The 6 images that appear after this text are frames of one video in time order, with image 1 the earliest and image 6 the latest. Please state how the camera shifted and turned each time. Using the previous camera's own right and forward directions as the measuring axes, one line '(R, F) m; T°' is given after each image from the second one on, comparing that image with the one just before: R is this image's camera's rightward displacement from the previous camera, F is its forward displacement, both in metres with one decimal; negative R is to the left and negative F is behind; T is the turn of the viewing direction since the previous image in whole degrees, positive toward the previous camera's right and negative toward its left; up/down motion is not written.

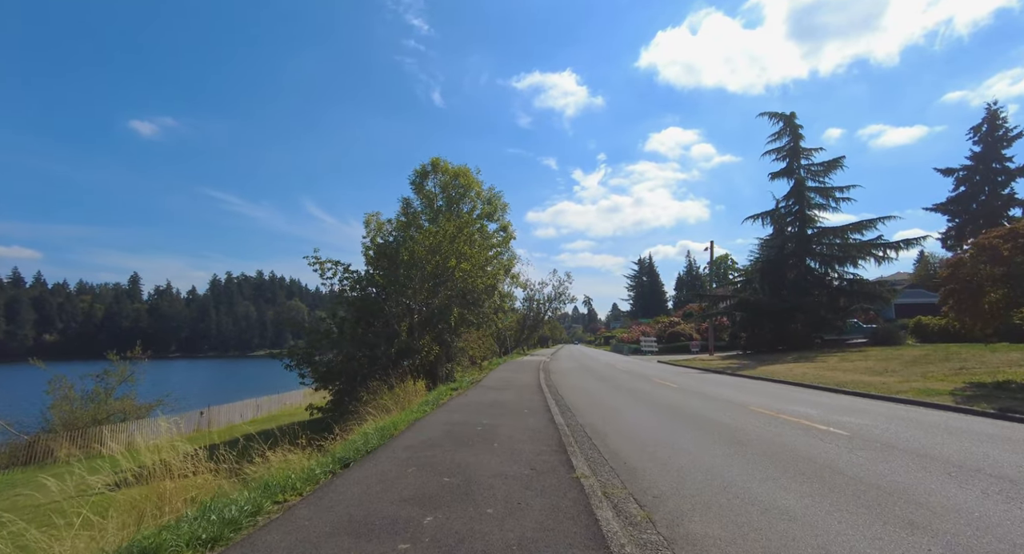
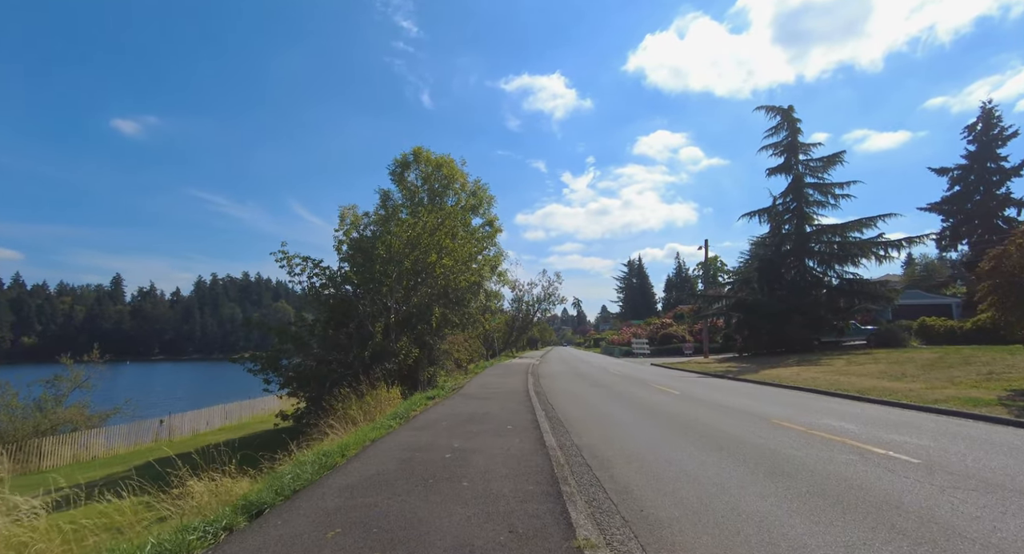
(+0.1, +1.7) m; +1°
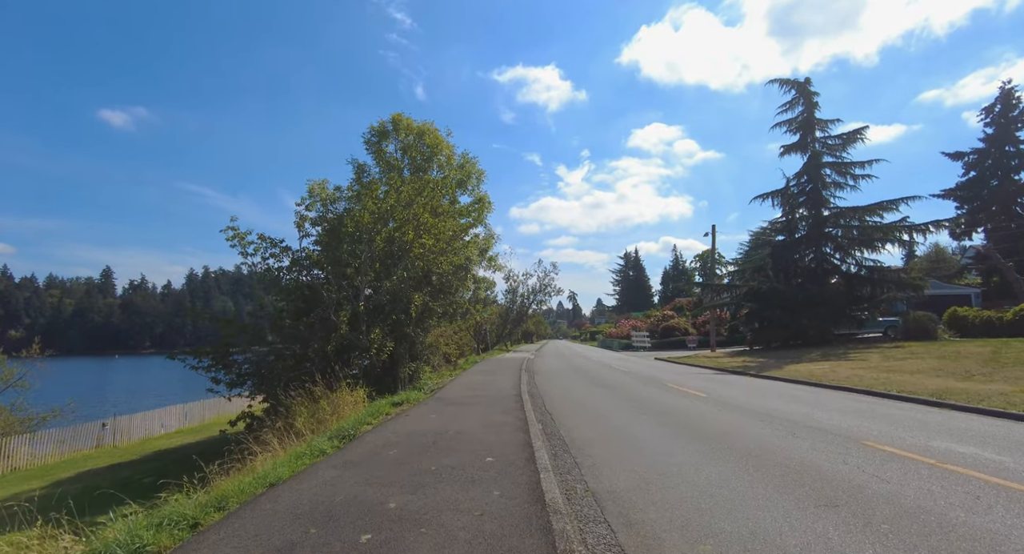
(+0.1, +2.8) m; +1°
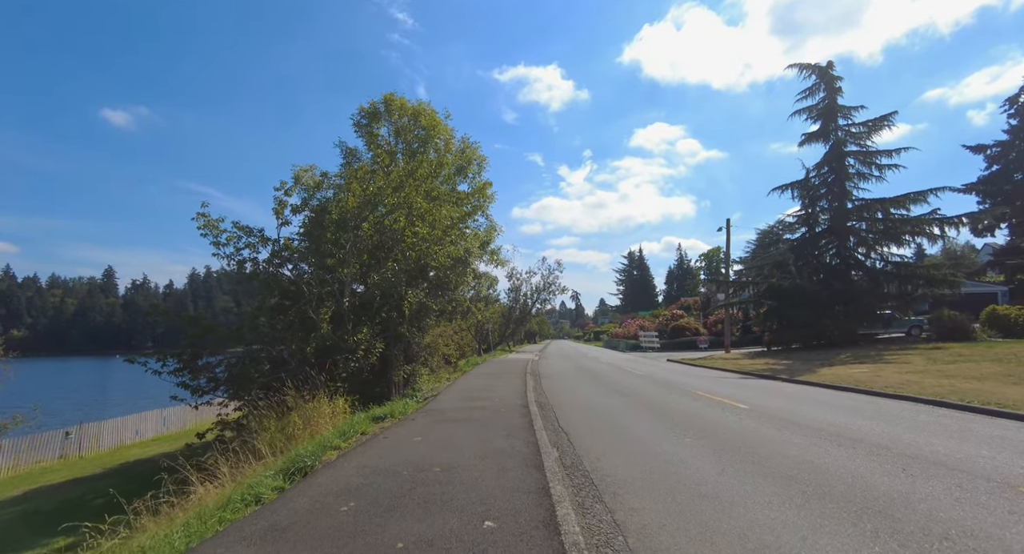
(-0.1, +1.9) m; 0°
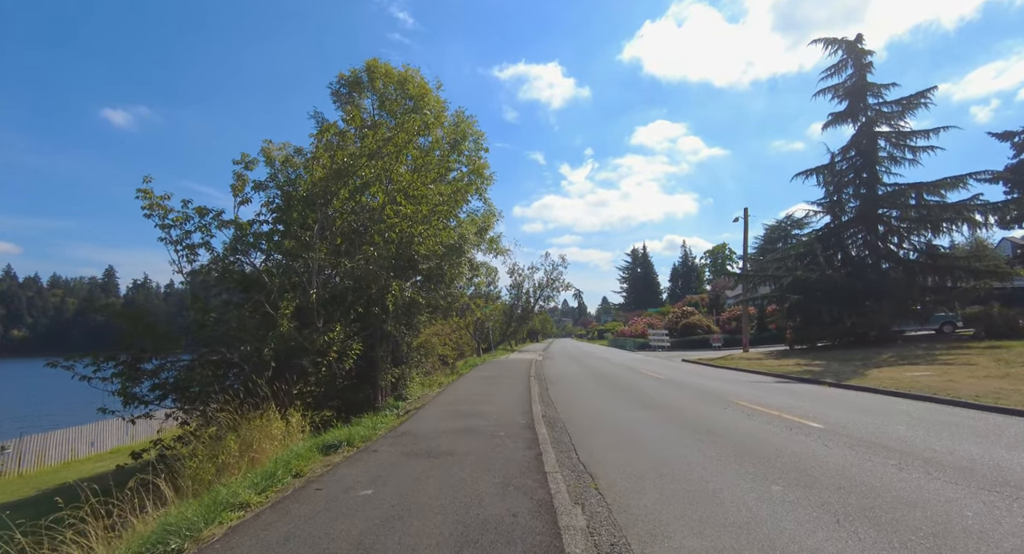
(0.0, +2.4) m; 0°
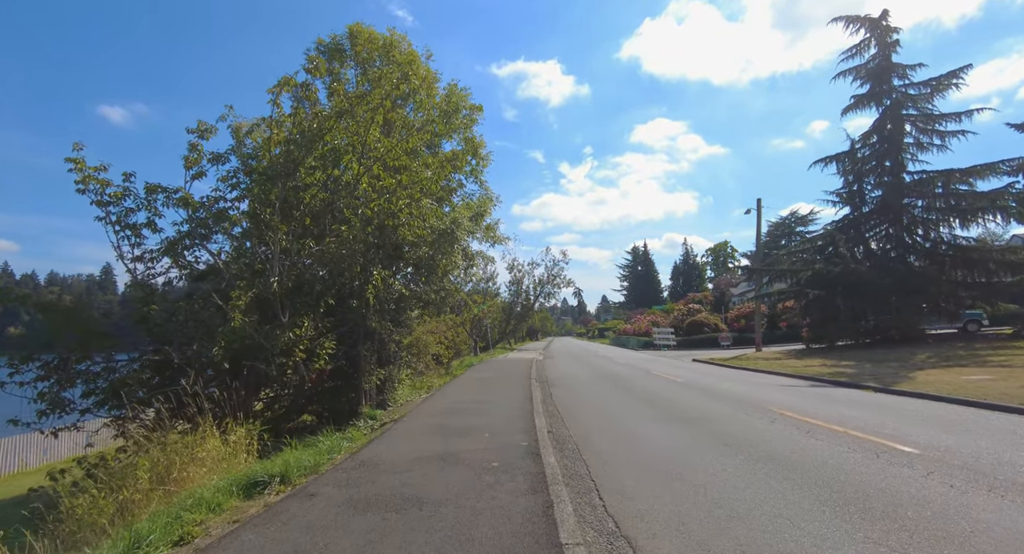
(0.0, +1.9) m; 0°
